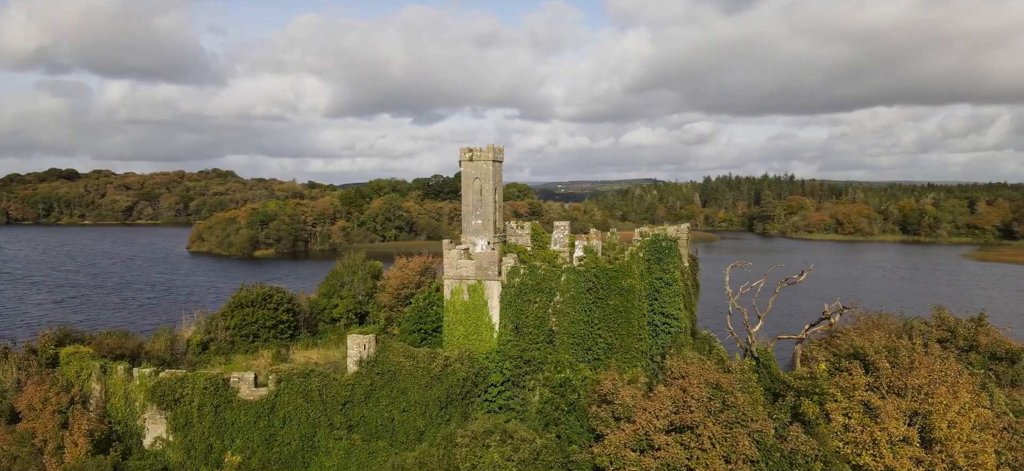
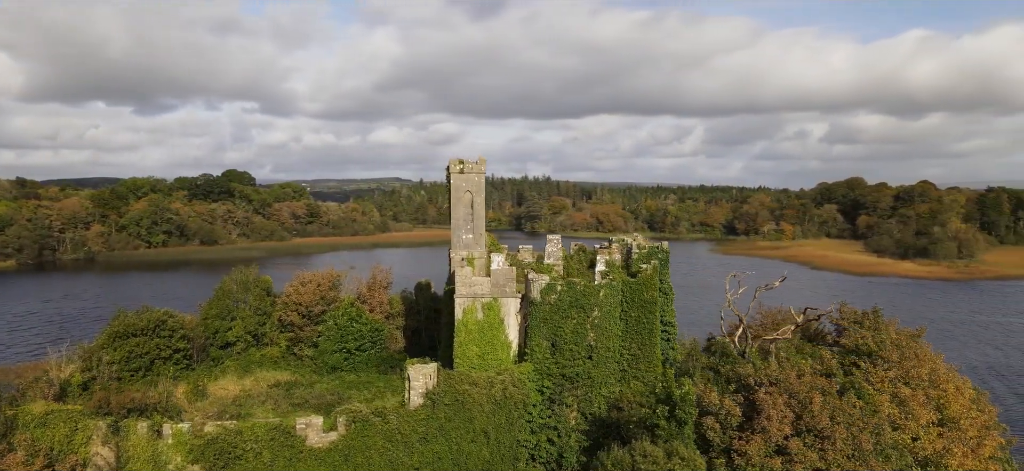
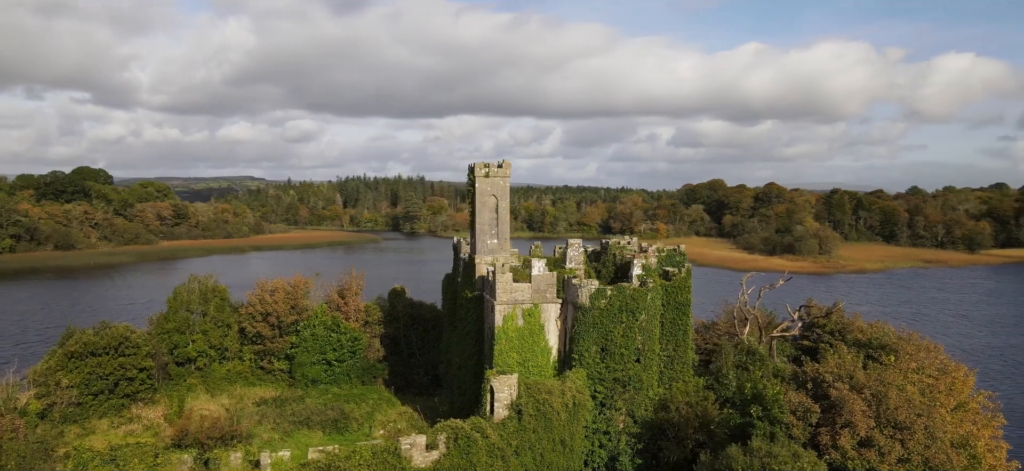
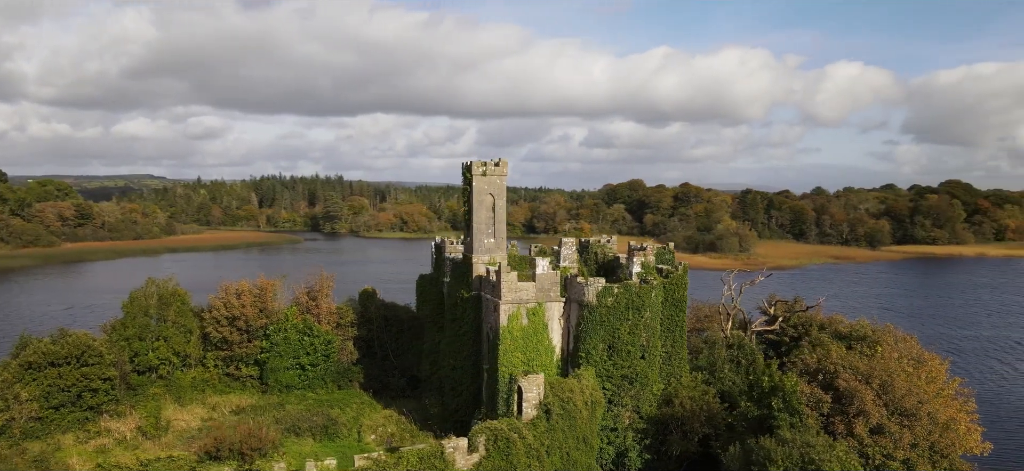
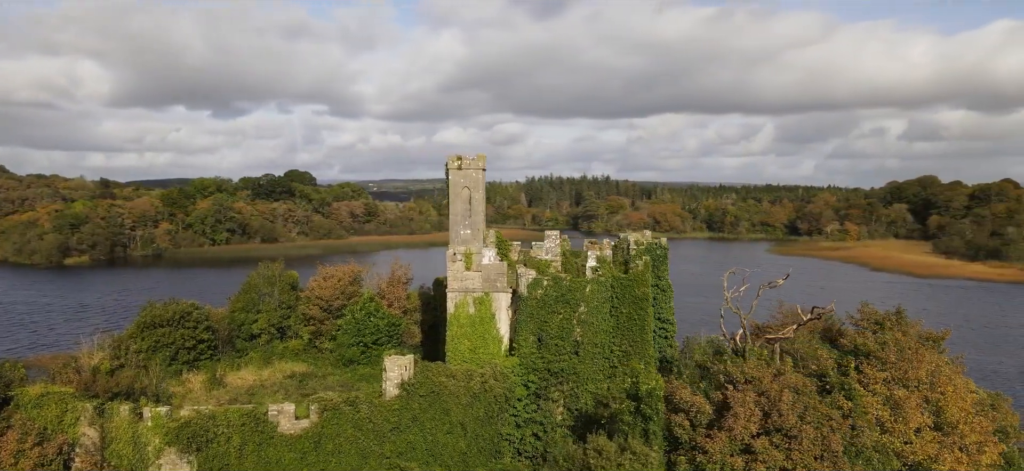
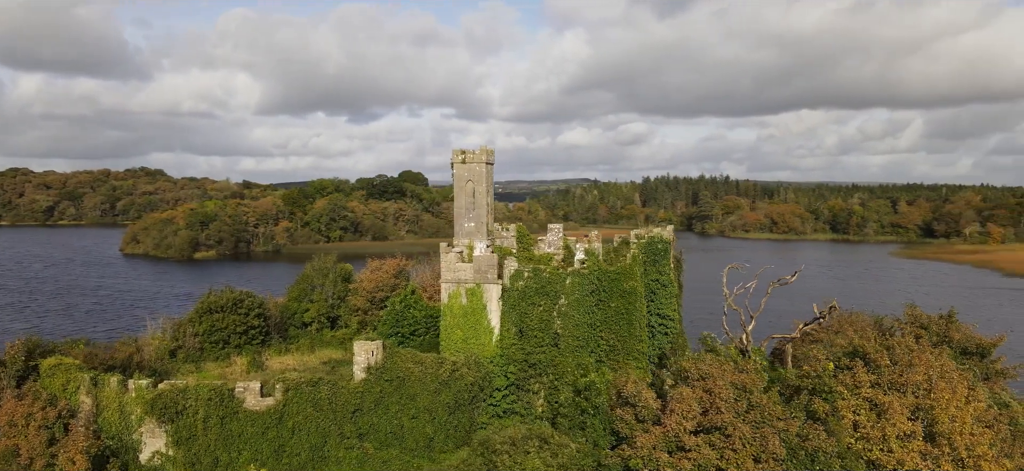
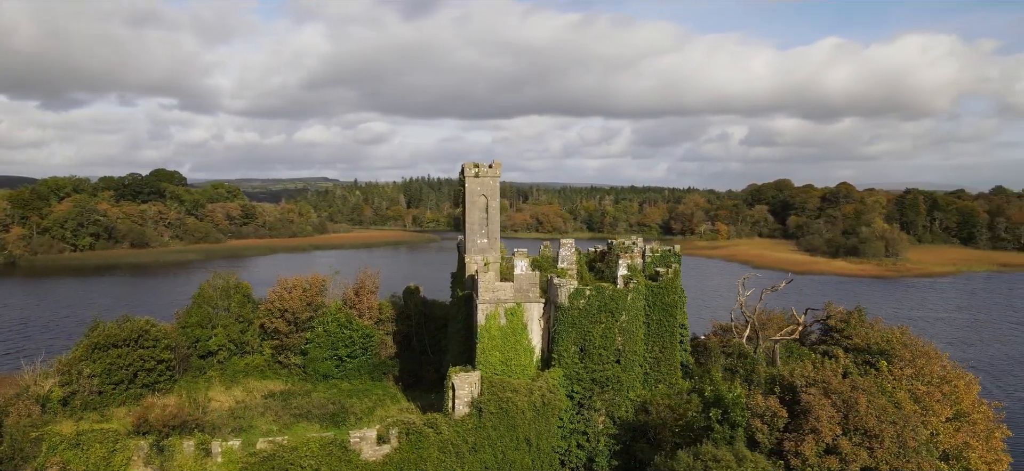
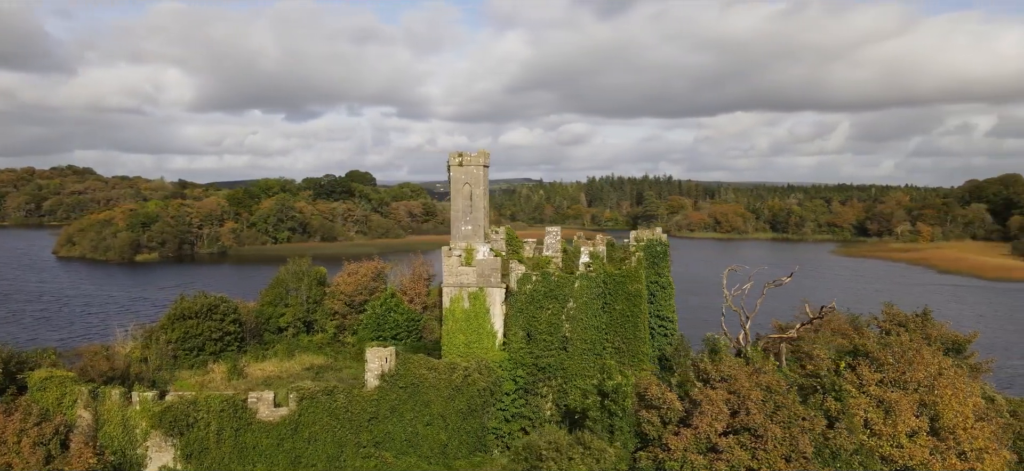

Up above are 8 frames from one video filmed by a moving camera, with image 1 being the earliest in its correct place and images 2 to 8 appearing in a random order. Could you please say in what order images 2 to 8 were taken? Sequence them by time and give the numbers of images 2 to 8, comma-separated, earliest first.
6, 8, 5, 2, 7, 3, 4
